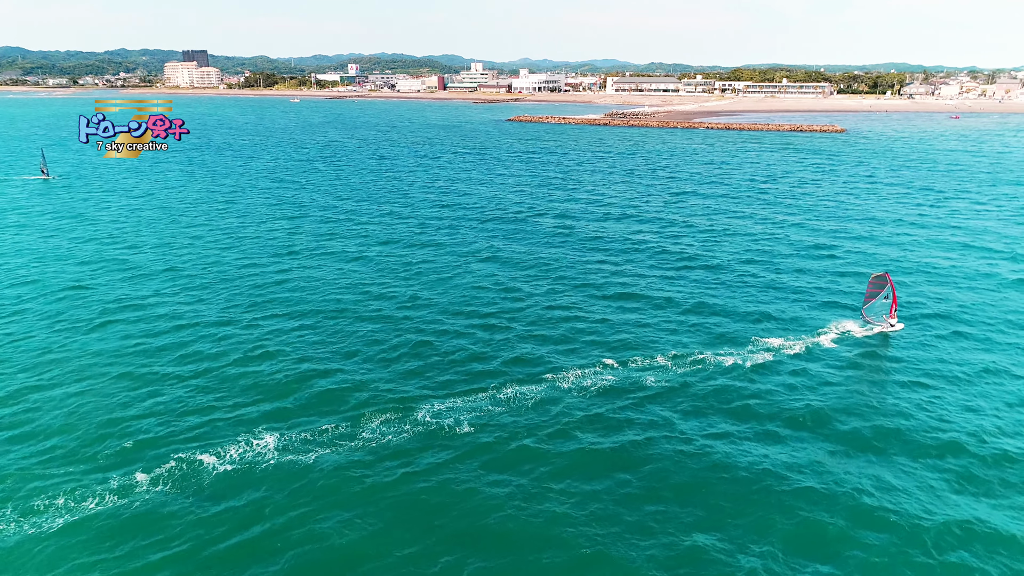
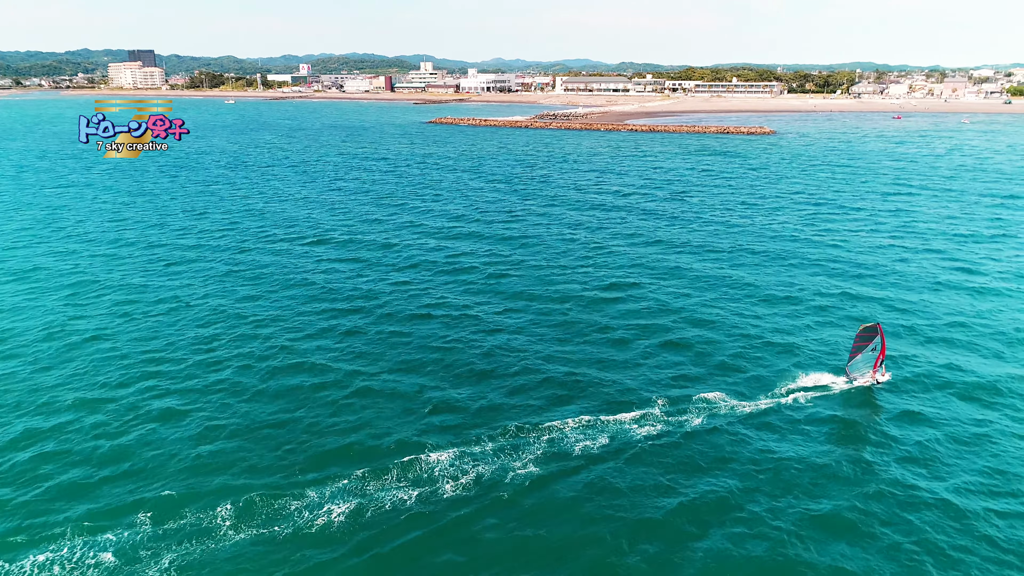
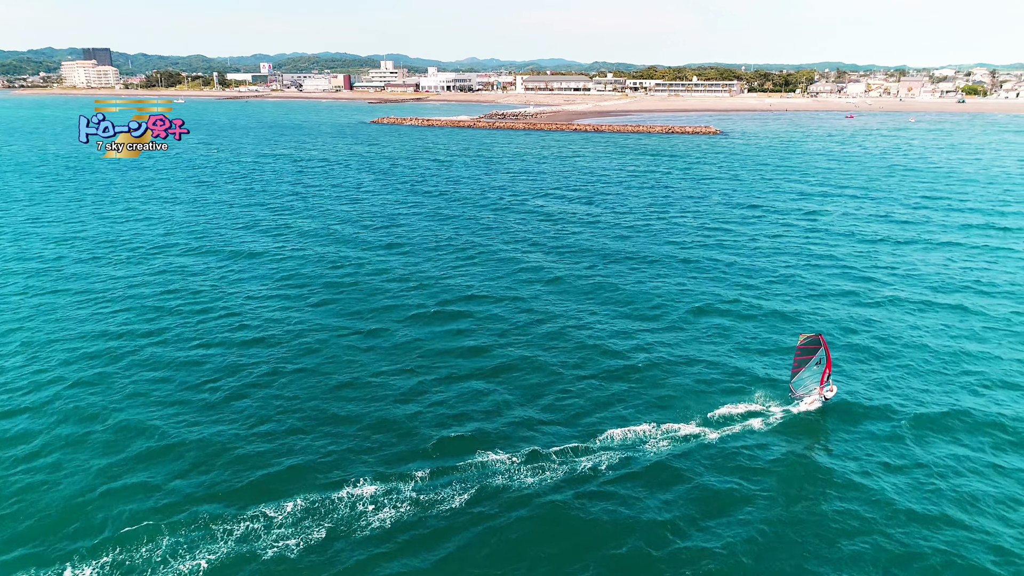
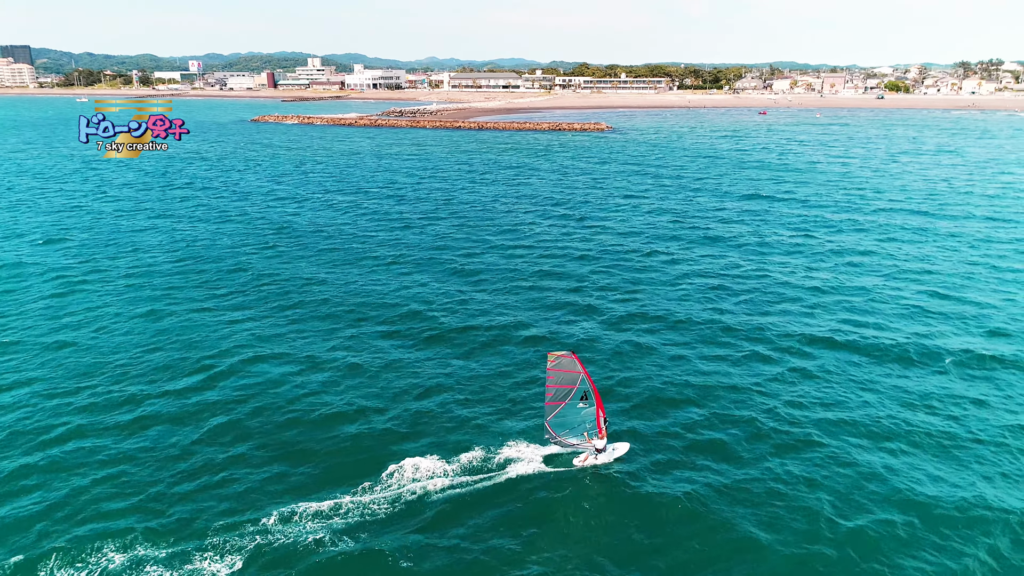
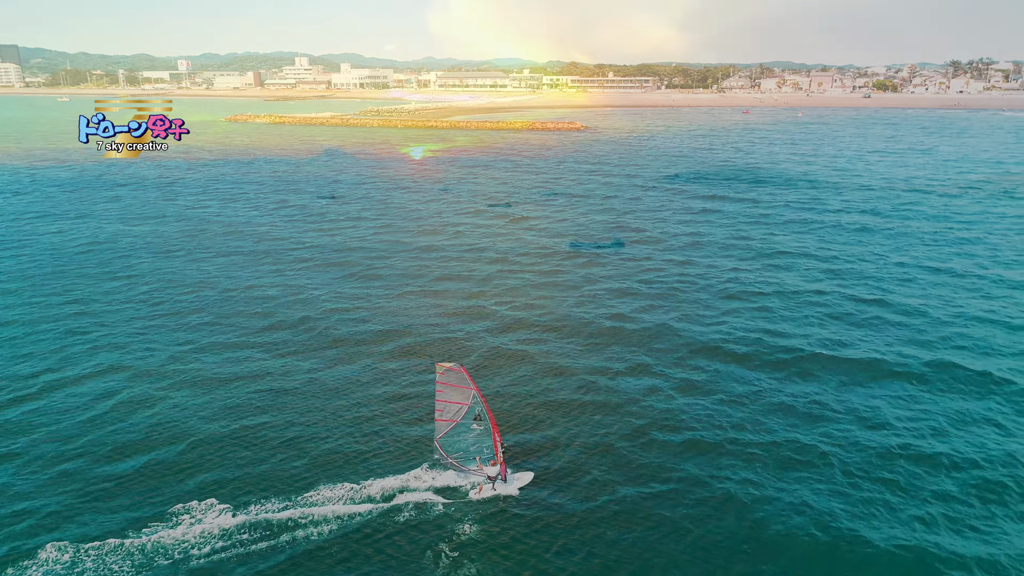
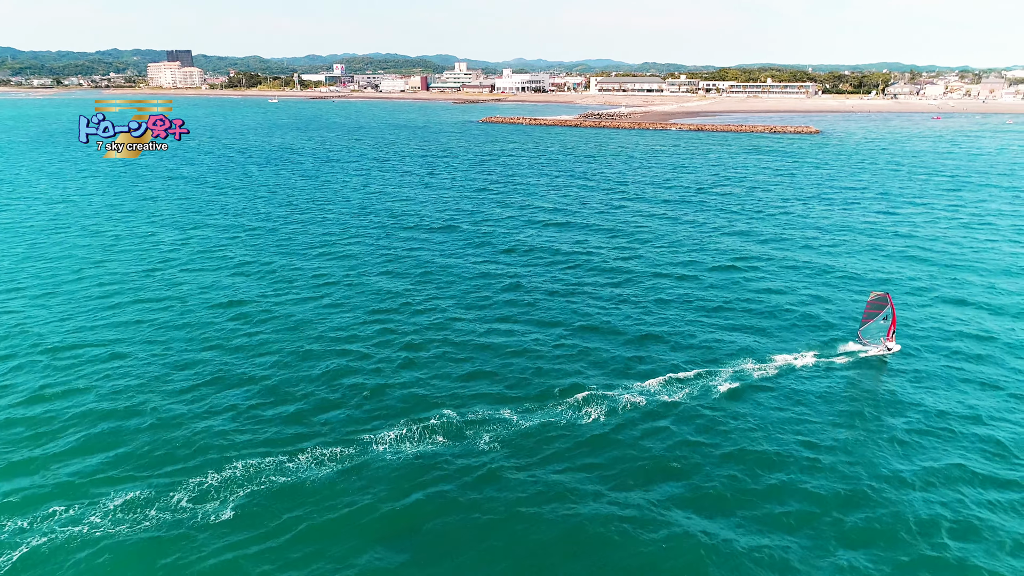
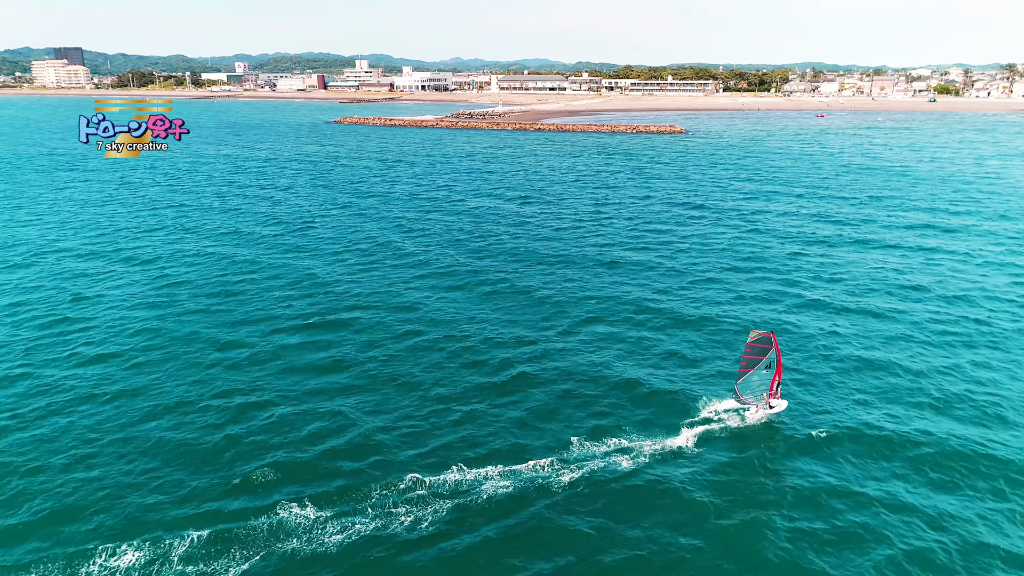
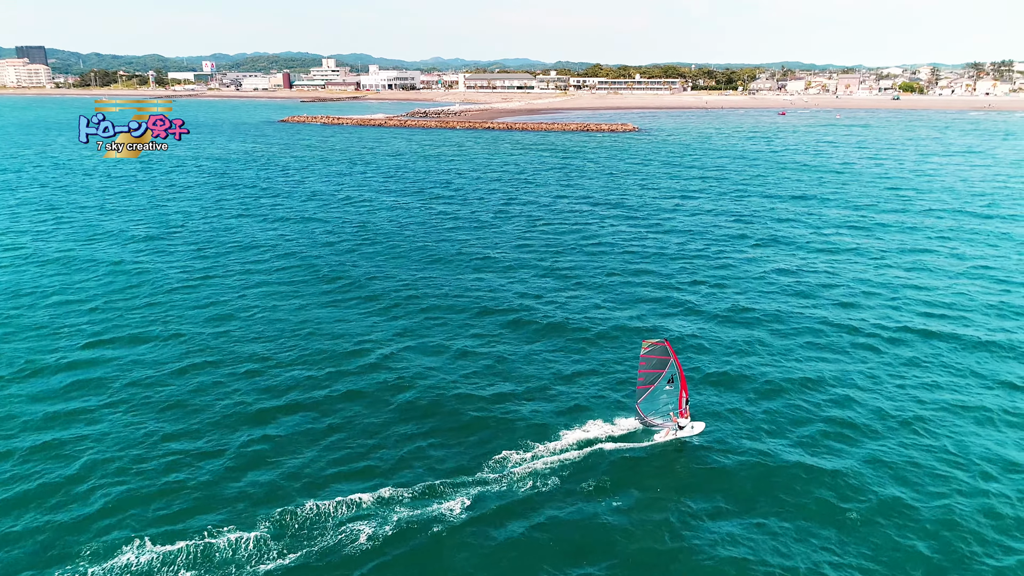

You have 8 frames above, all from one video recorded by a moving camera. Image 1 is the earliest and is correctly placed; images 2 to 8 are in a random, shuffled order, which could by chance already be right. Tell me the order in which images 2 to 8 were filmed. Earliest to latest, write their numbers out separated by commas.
6, 2, 3, 7, 8, 4, 5
